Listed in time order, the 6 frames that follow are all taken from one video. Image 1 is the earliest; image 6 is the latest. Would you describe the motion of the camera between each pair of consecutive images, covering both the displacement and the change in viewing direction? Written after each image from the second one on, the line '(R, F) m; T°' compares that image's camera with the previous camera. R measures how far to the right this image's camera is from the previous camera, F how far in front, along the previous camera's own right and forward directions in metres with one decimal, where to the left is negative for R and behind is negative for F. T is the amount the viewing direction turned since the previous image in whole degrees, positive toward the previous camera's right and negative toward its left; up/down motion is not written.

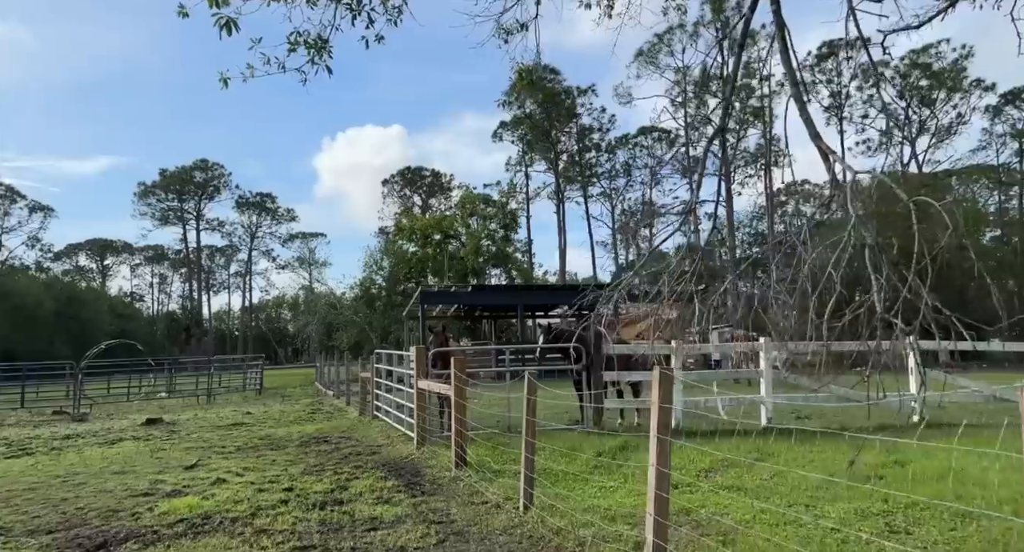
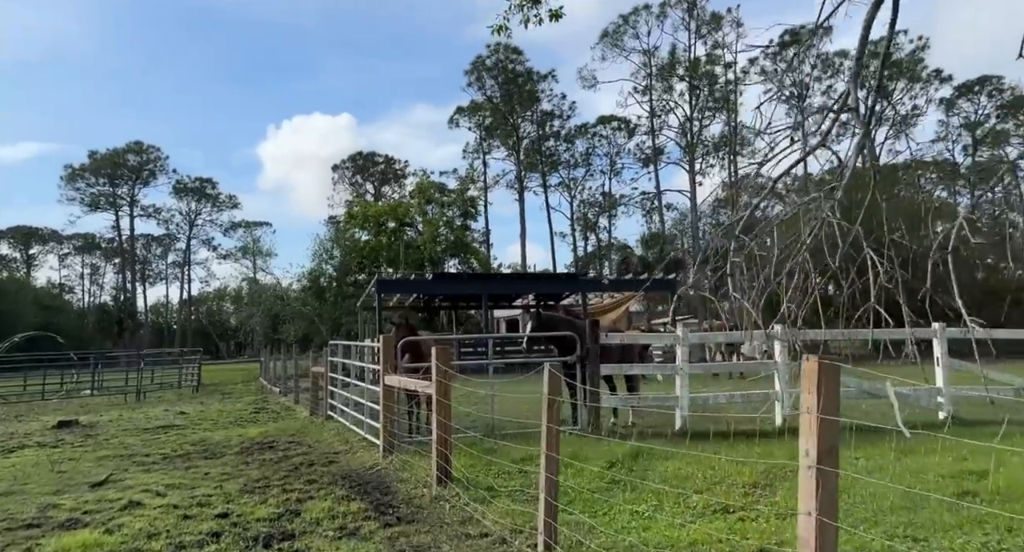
(-0.4, +1.5) m; +4°
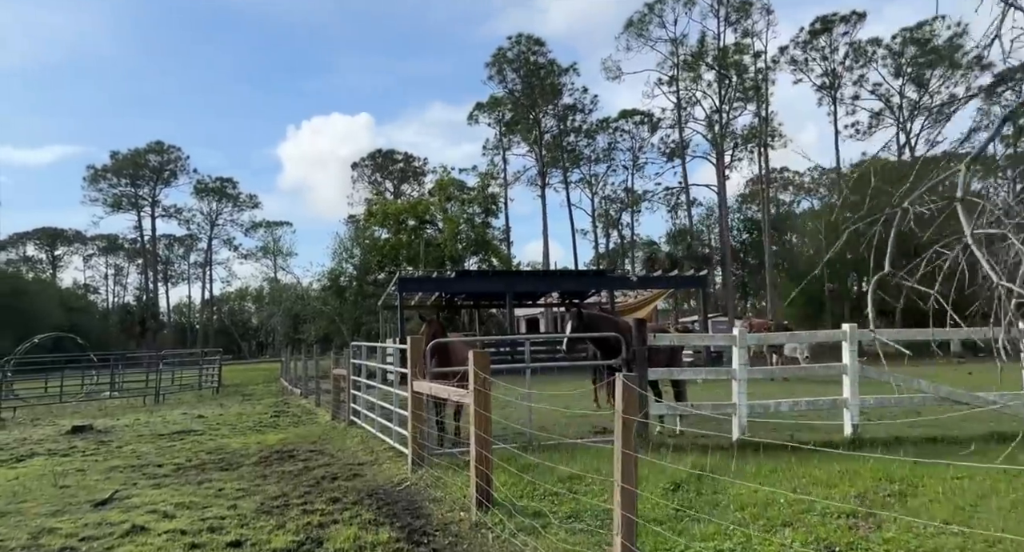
(-0.2, +0.7) m; -1°
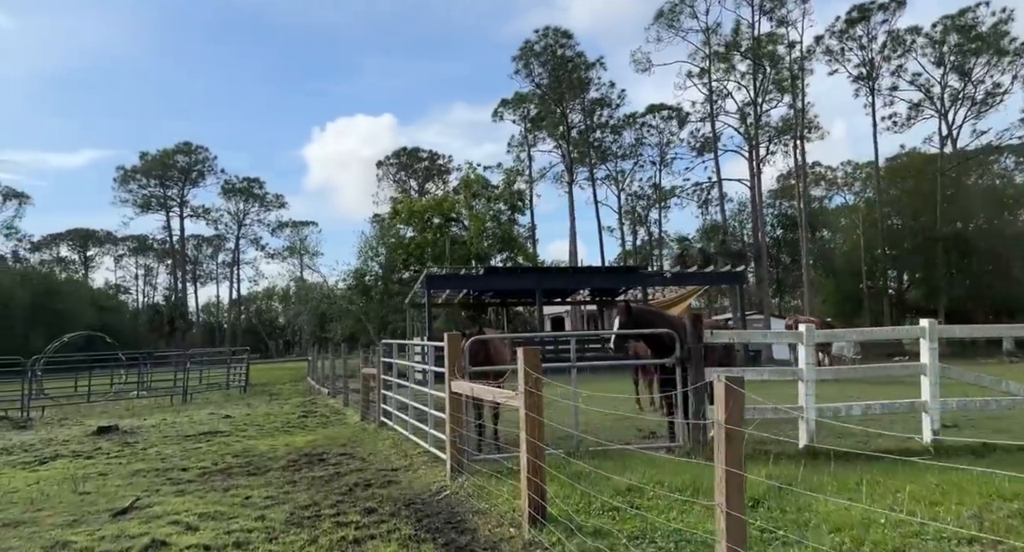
(-0.2, +0.5) m; -2°
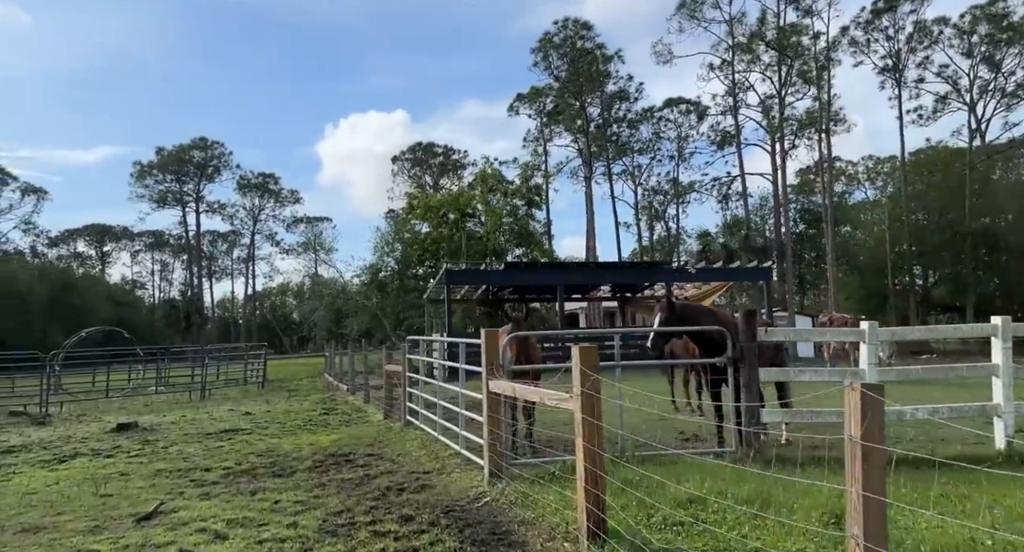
(-0.2, +0.4) m; -1°
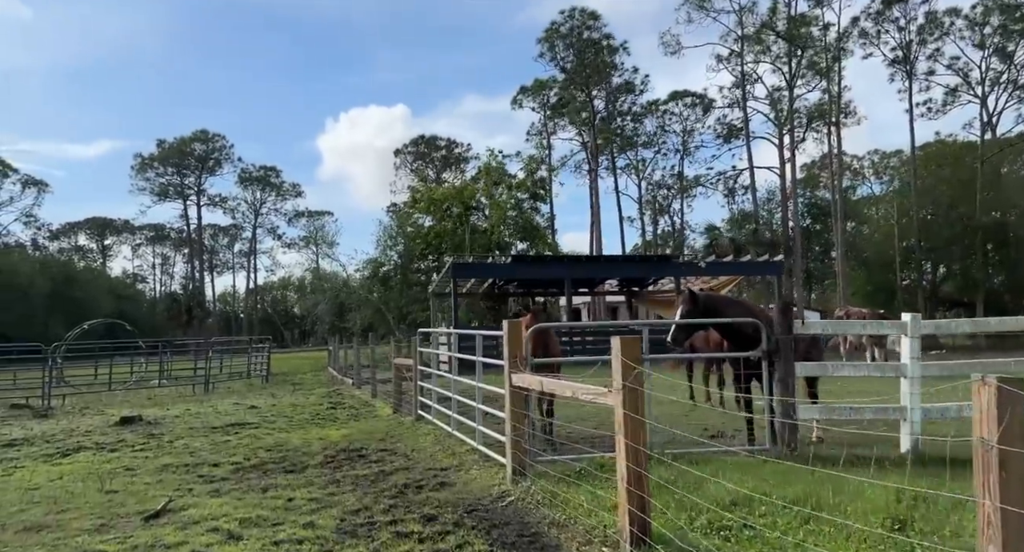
(-0.2, +0.3) m; 0°
